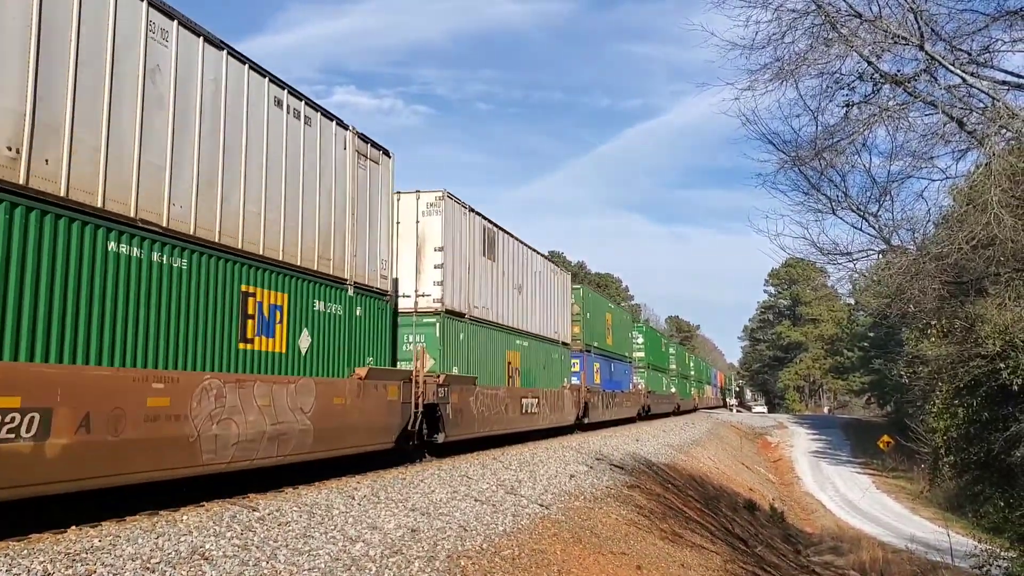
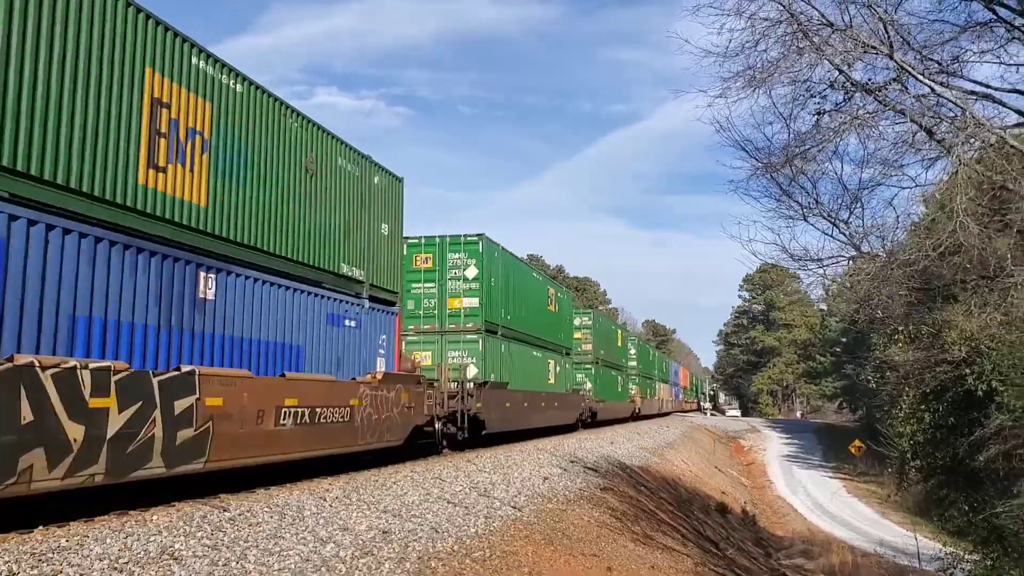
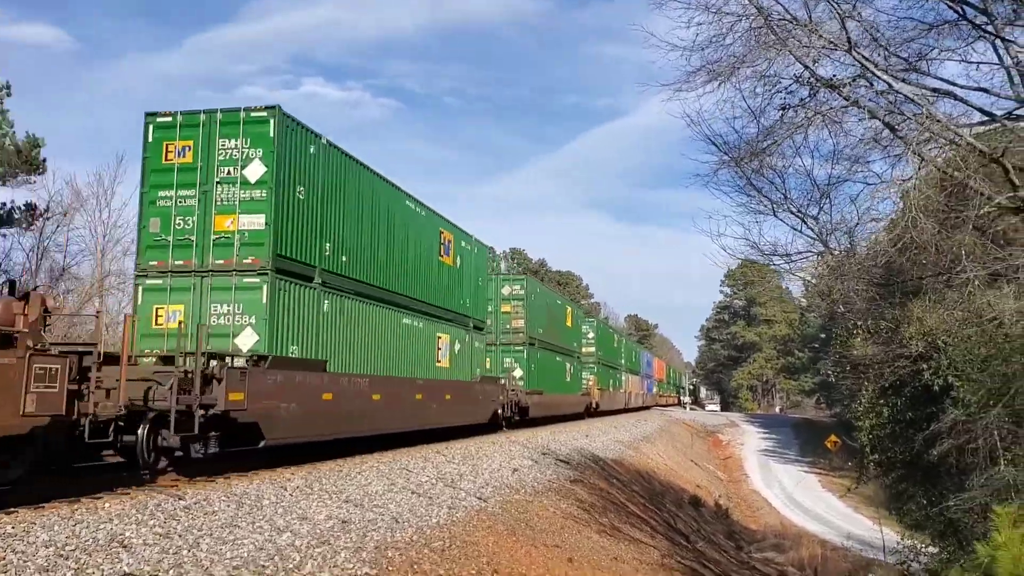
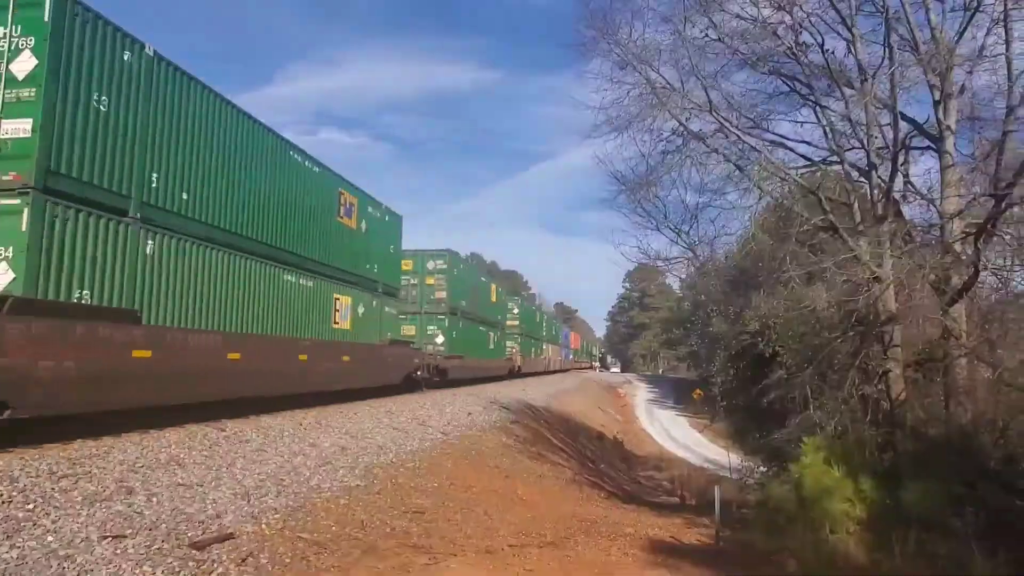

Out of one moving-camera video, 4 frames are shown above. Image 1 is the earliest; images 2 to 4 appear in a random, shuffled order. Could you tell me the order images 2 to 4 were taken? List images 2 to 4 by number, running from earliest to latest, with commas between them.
2, 3, 4
